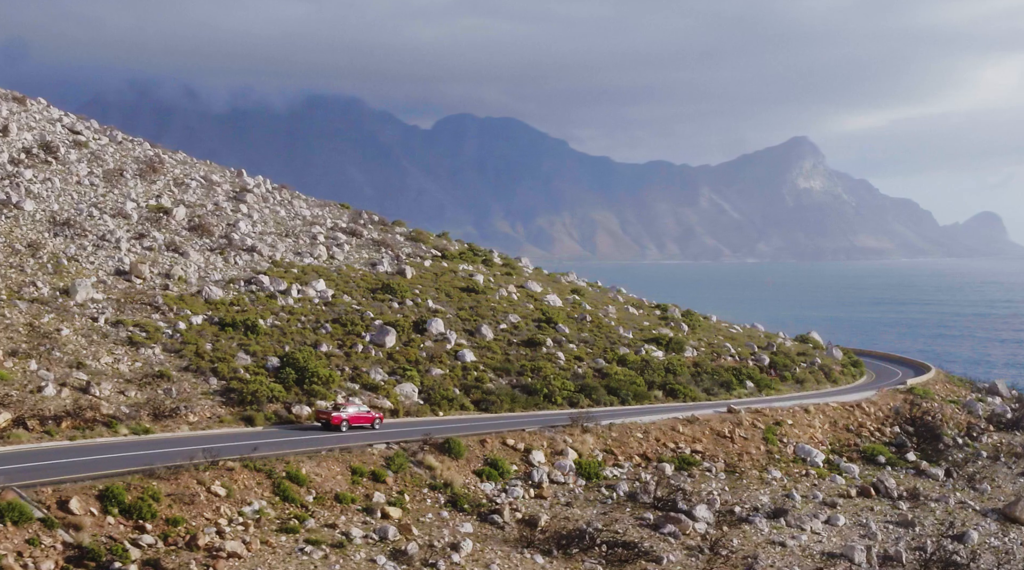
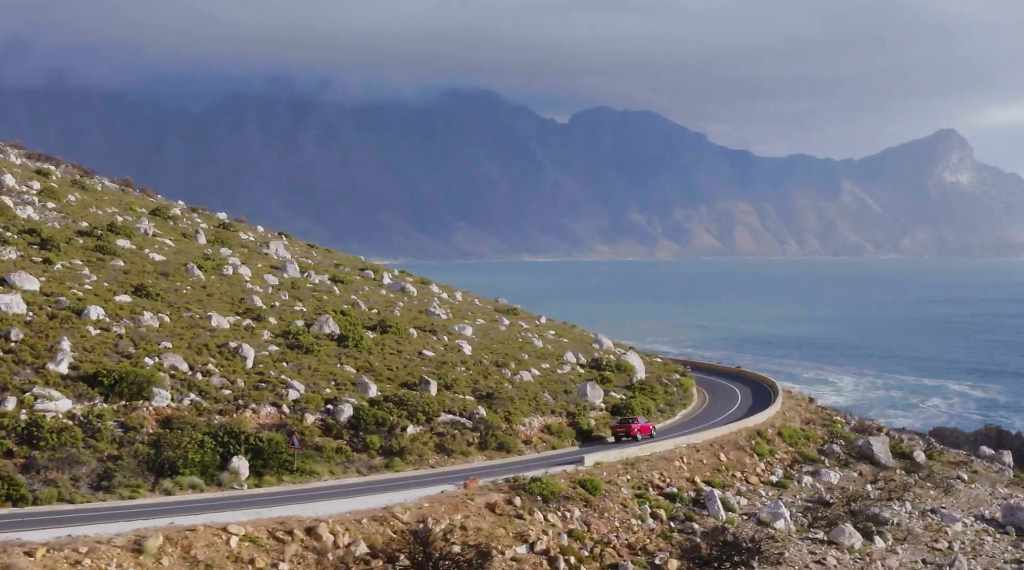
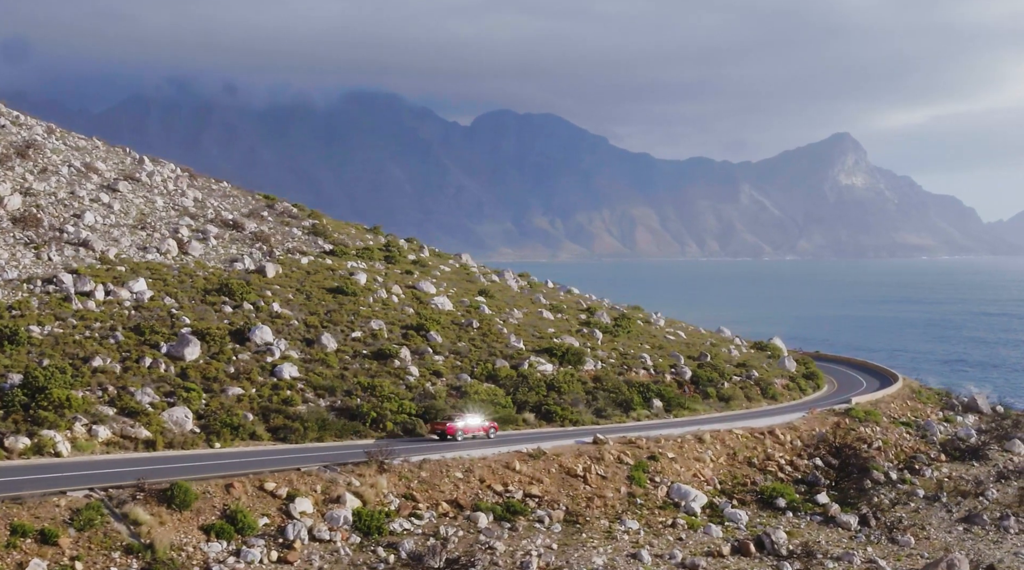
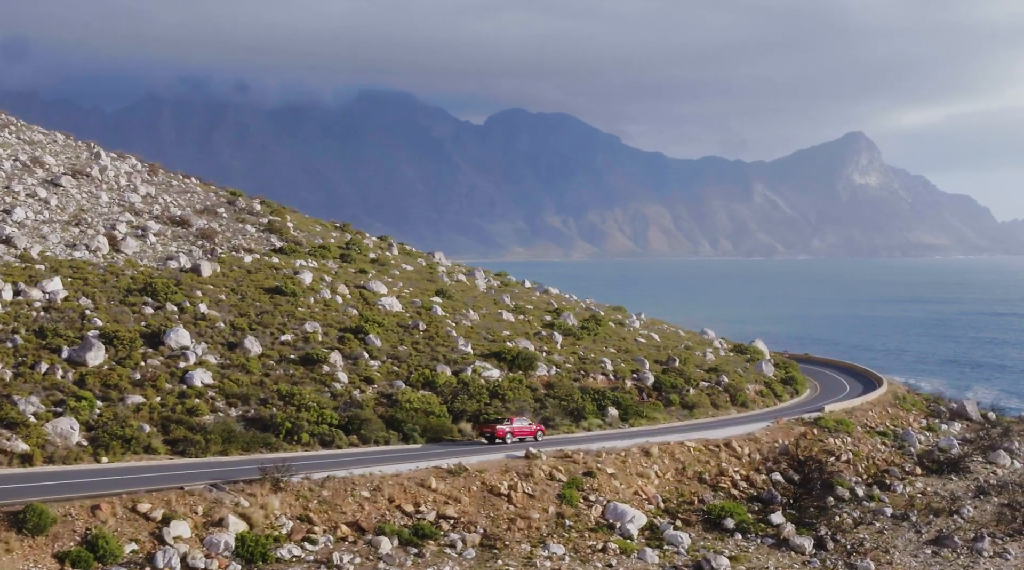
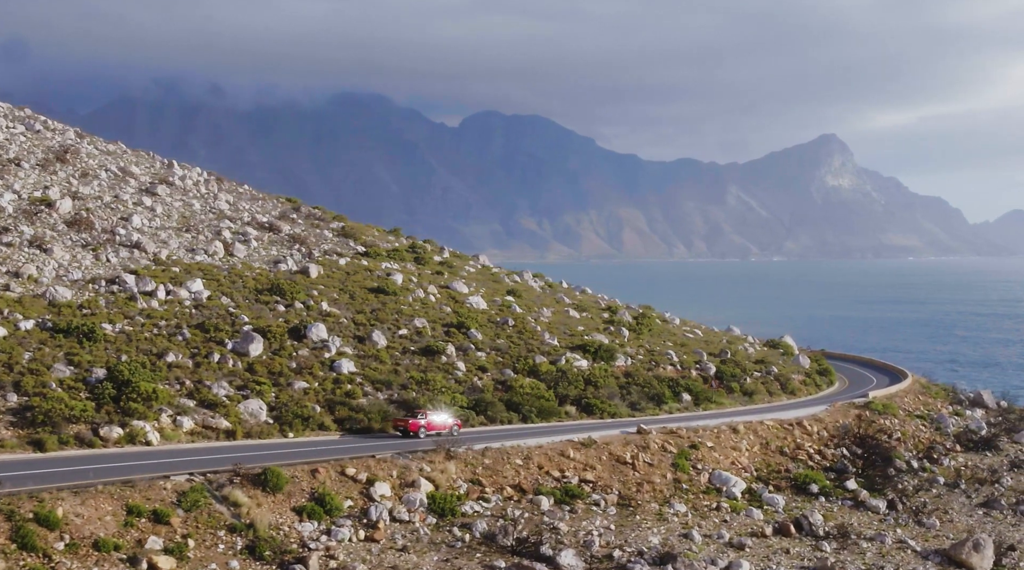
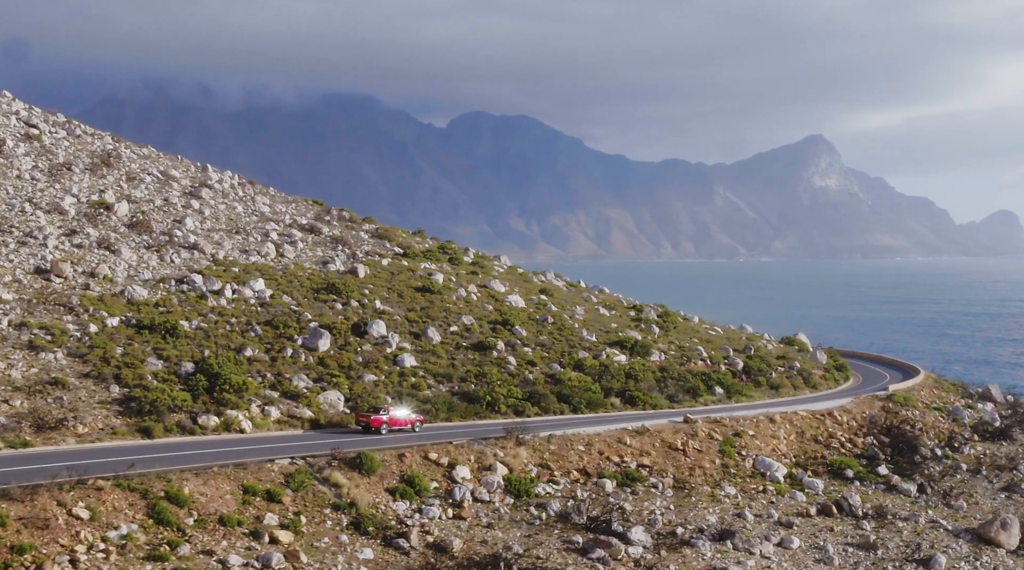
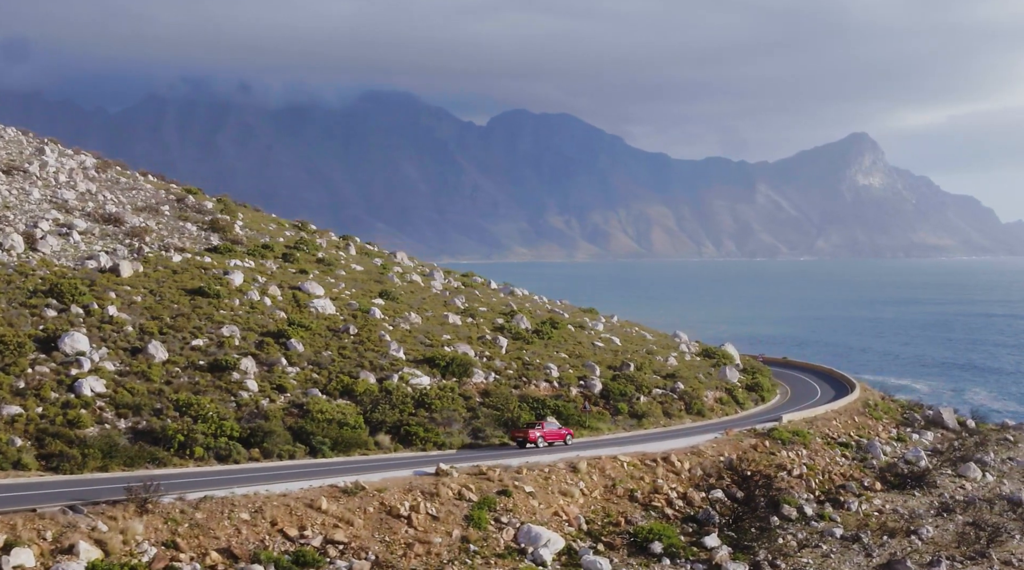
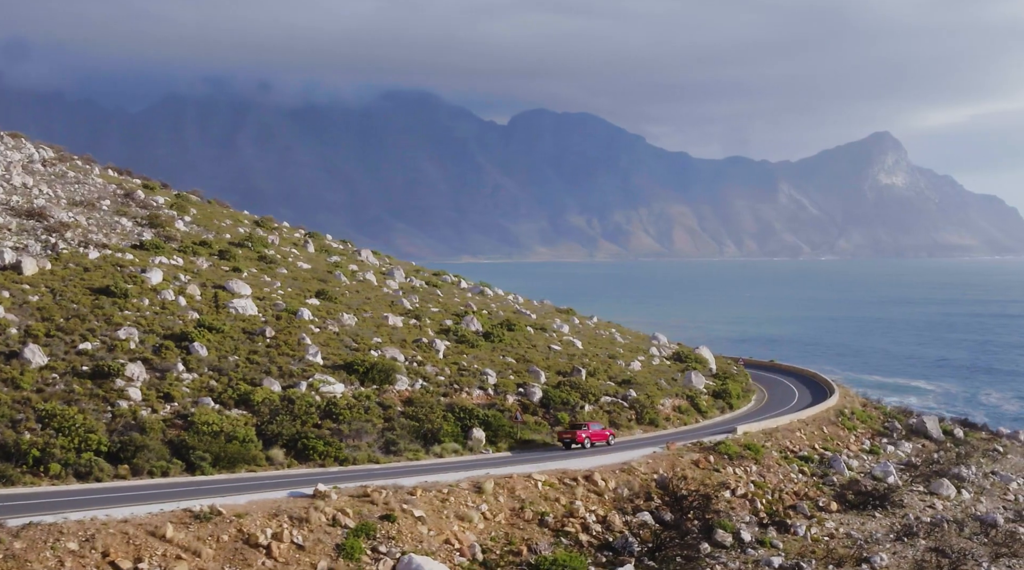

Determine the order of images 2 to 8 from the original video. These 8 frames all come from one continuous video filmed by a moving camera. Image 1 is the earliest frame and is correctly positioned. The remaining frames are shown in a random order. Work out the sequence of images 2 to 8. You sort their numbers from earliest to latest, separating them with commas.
6, 5, 3, 4, 7, 8, 2
